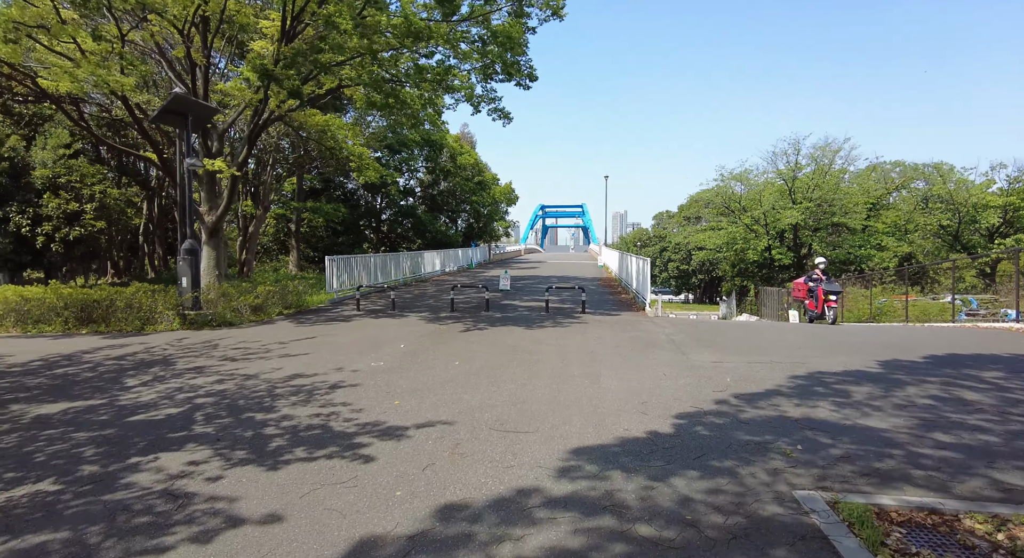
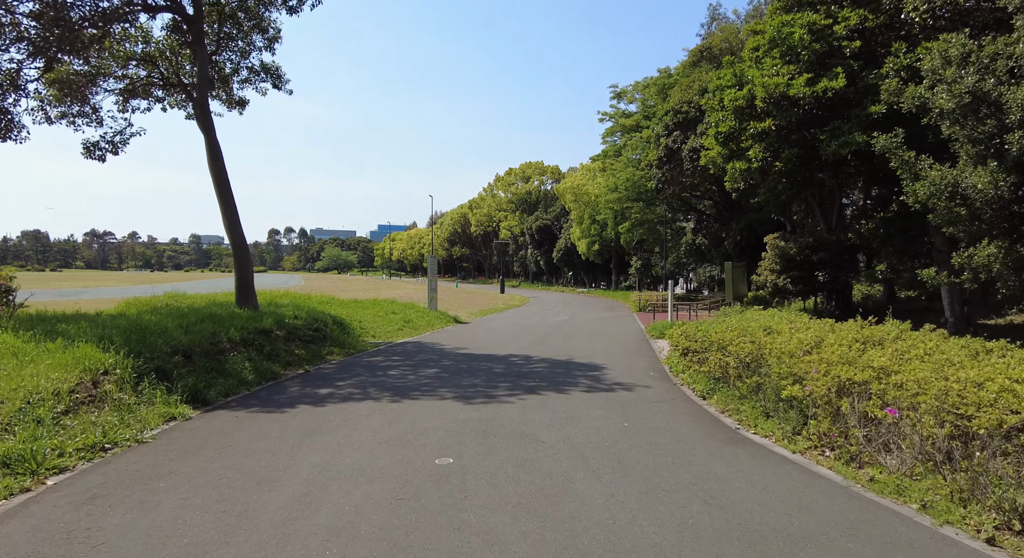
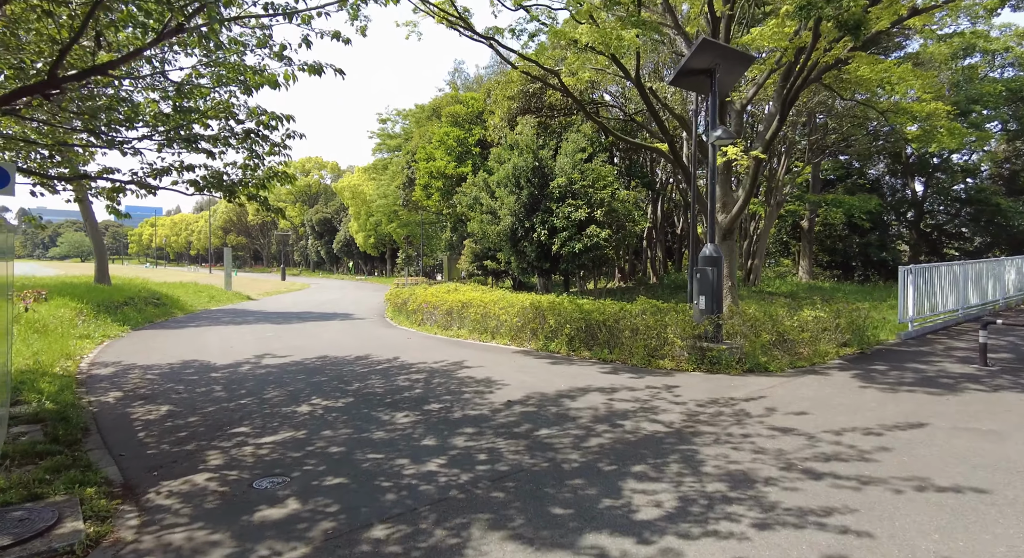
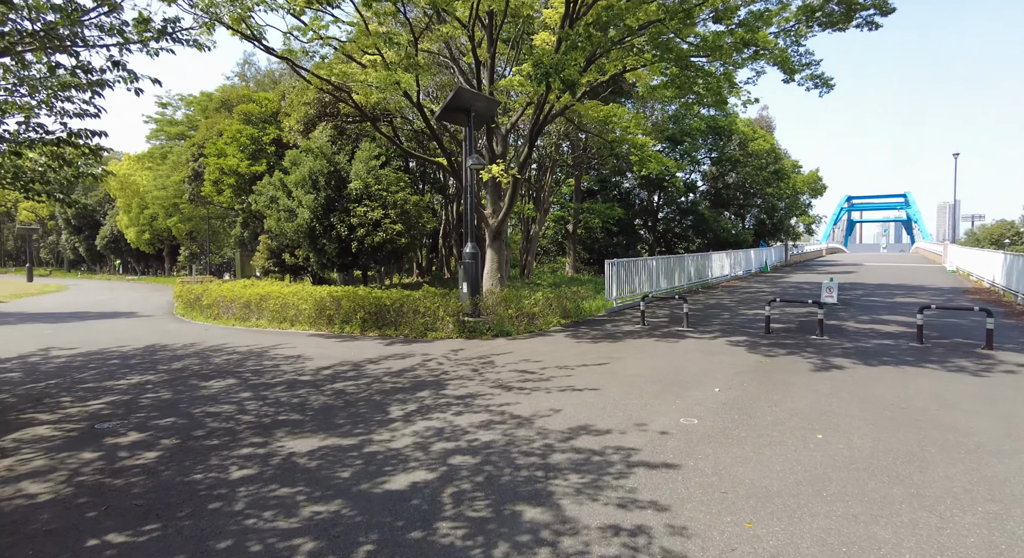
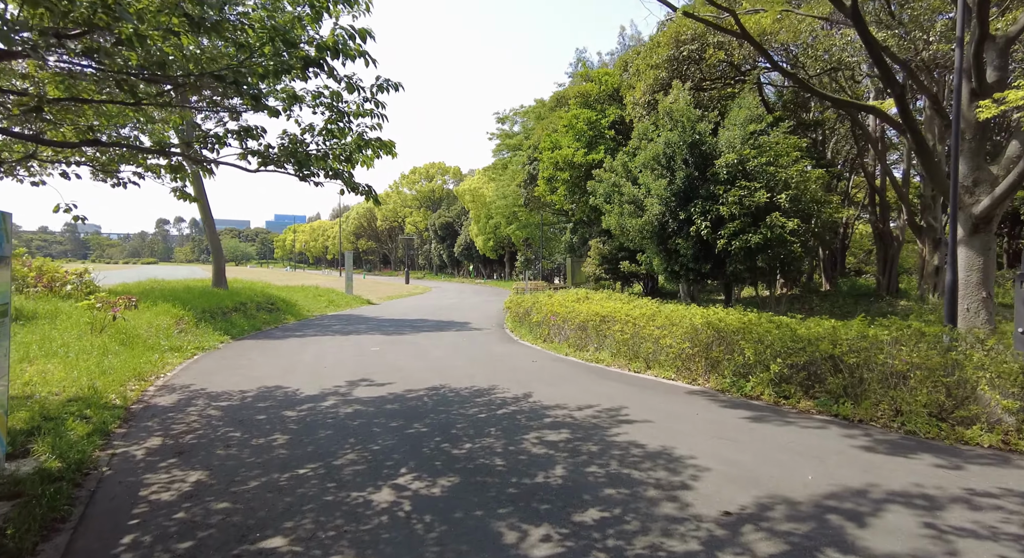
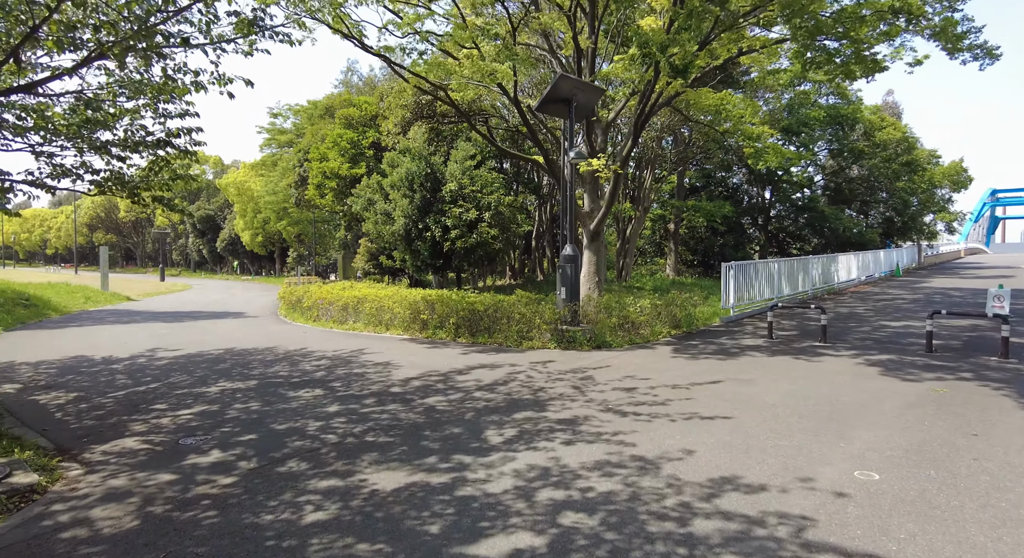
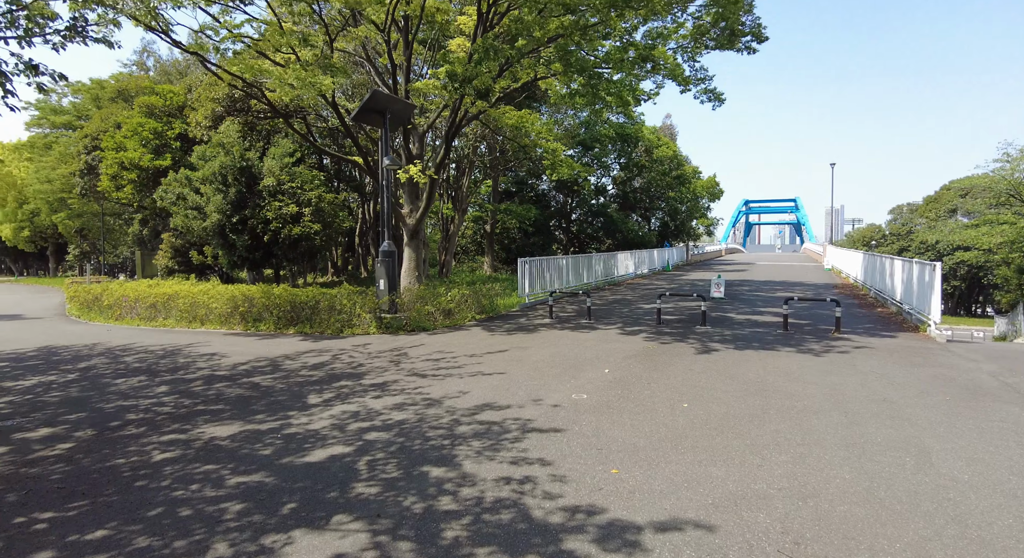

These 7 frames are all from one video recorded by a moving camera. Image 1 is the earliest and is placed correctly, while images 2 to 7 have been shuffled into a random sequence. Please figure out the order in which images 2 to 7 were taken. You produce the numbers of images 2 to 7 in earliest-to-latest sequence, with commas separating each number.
7, 4, 6, 3, 5, 2
